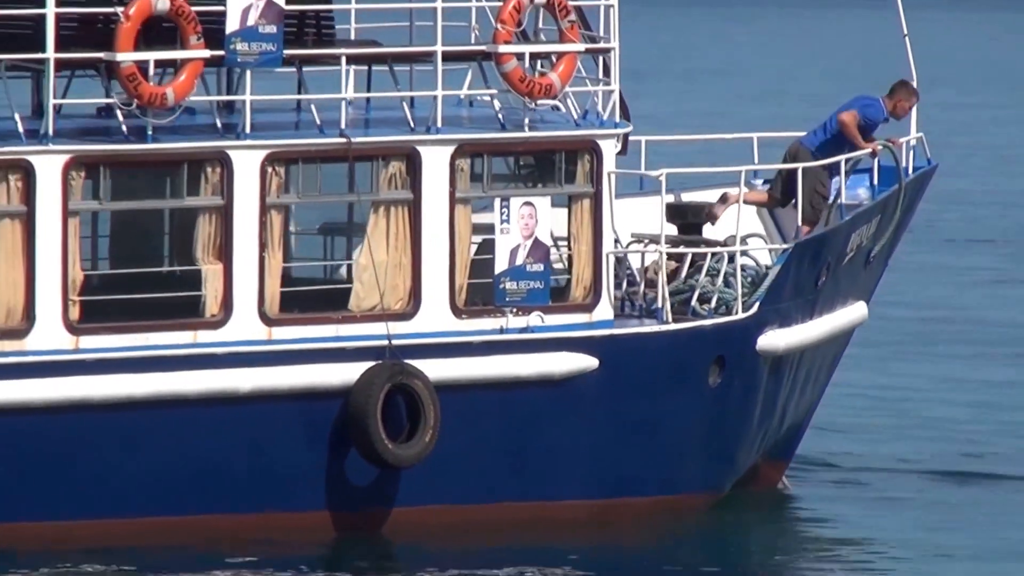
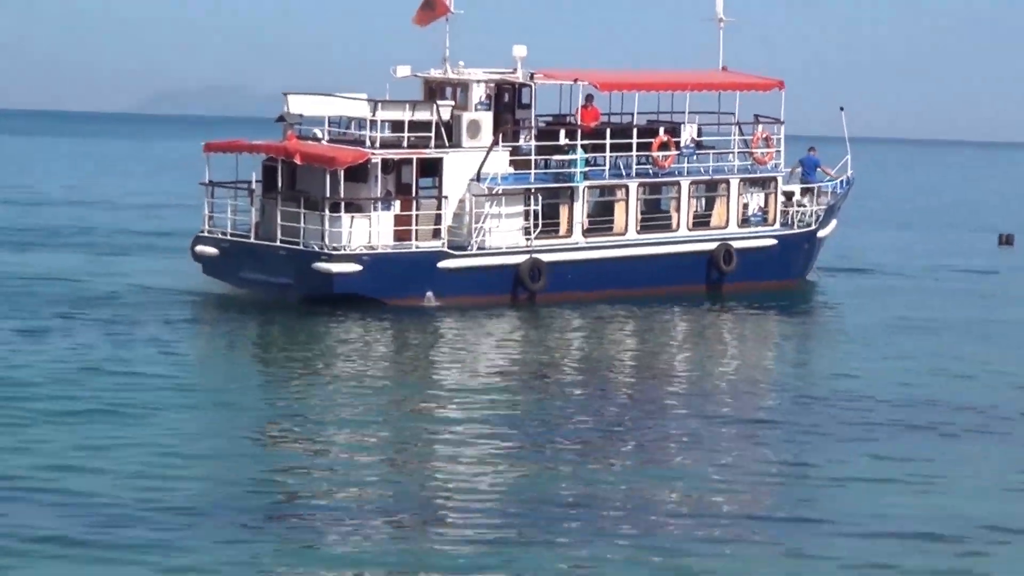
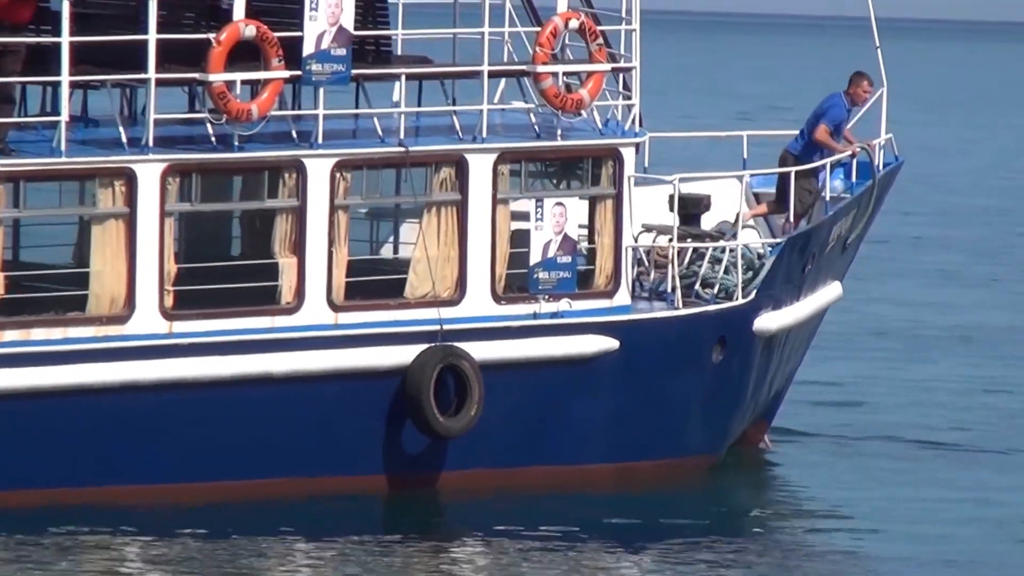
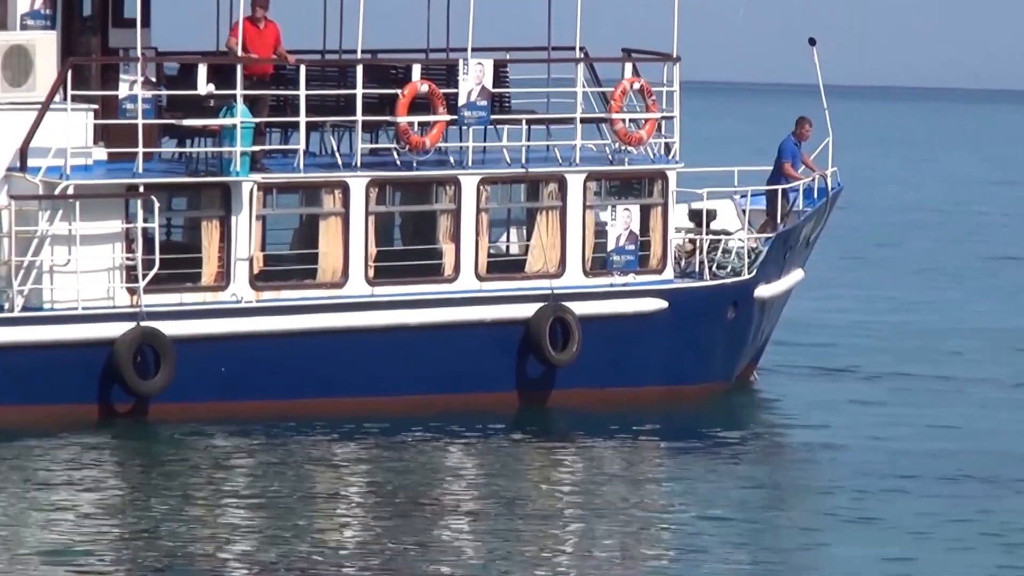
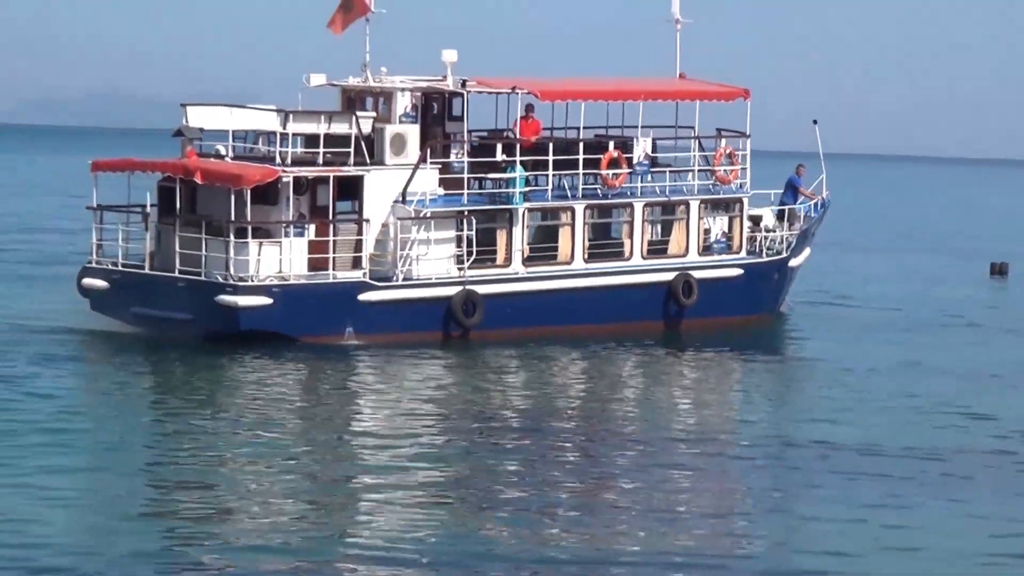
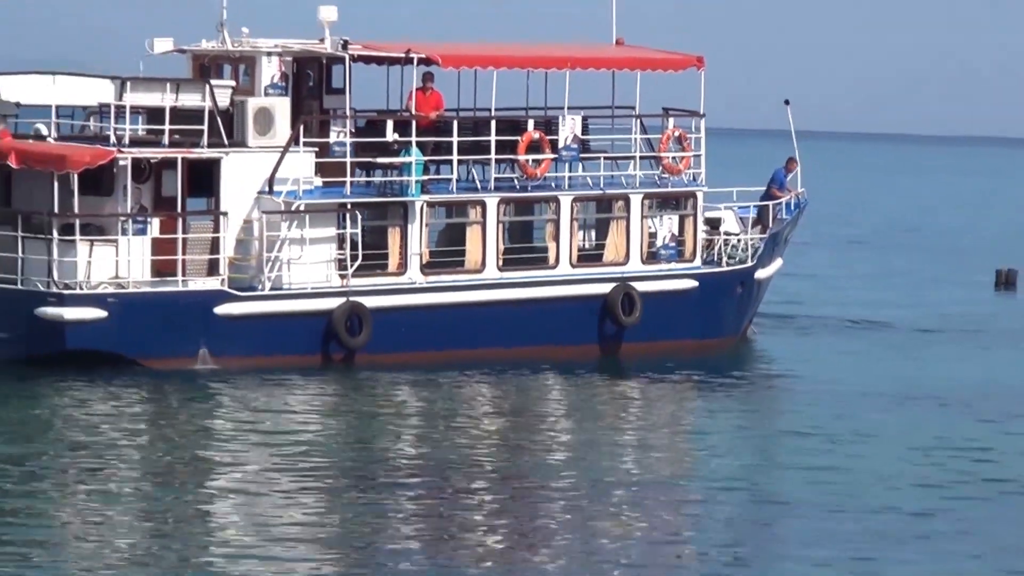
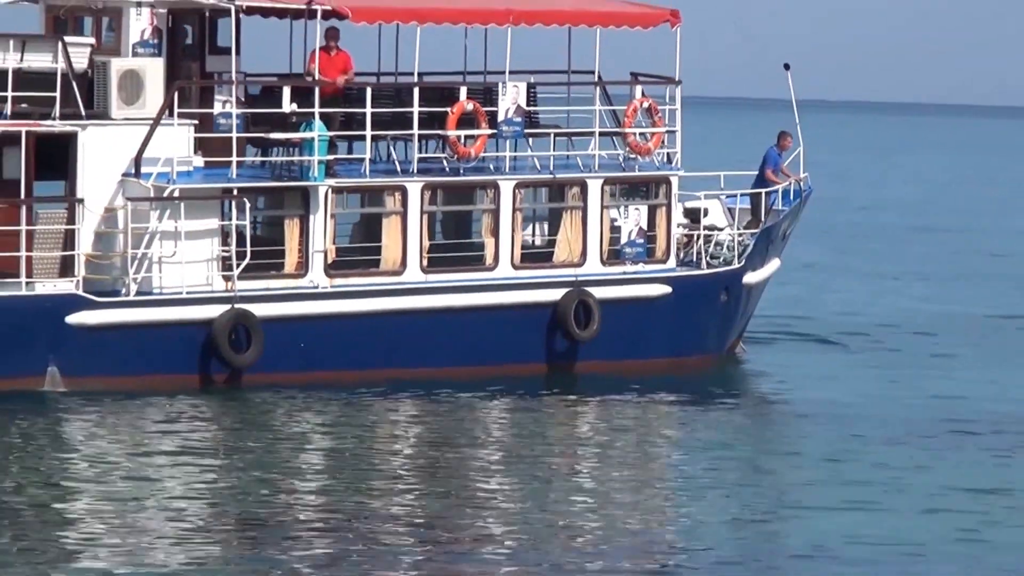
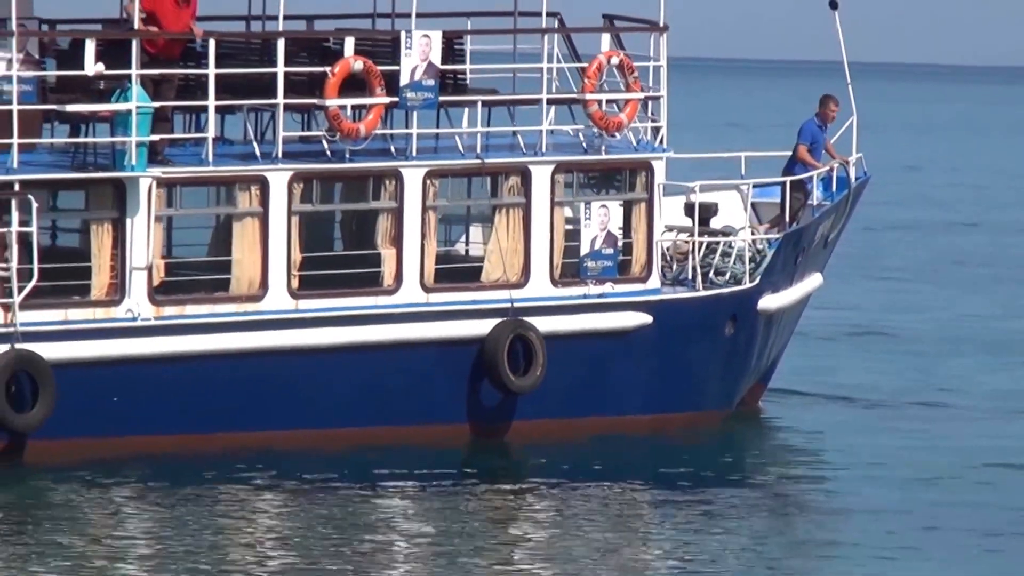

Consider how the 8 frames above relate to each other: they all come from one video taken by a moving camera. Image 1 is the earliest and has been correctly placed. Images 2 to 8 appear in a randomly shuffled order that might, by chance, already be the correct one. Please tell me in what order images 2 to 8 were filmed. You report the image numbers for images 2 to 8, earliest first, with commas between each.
3, 8, 4, 7, 6, 5, 2
